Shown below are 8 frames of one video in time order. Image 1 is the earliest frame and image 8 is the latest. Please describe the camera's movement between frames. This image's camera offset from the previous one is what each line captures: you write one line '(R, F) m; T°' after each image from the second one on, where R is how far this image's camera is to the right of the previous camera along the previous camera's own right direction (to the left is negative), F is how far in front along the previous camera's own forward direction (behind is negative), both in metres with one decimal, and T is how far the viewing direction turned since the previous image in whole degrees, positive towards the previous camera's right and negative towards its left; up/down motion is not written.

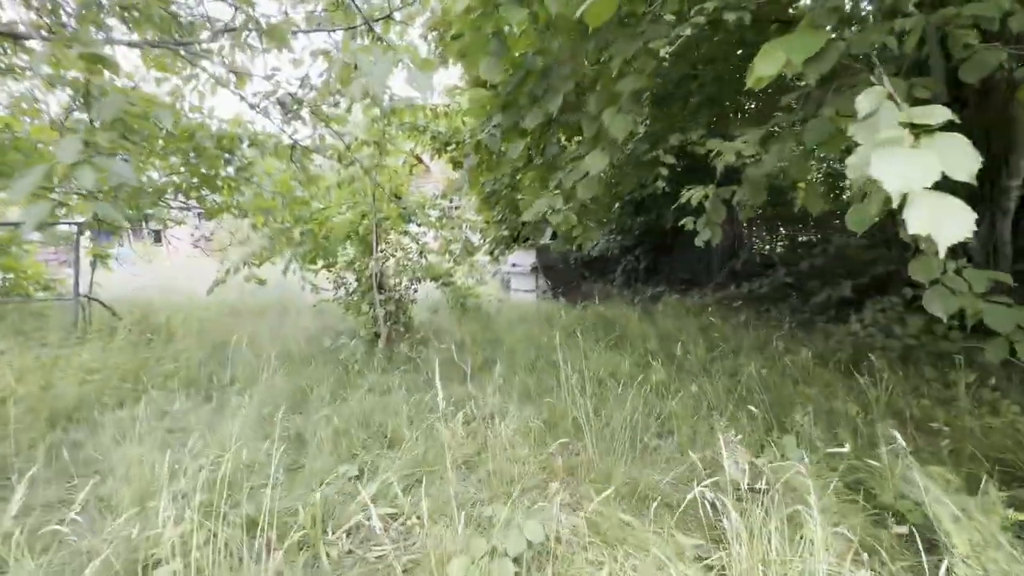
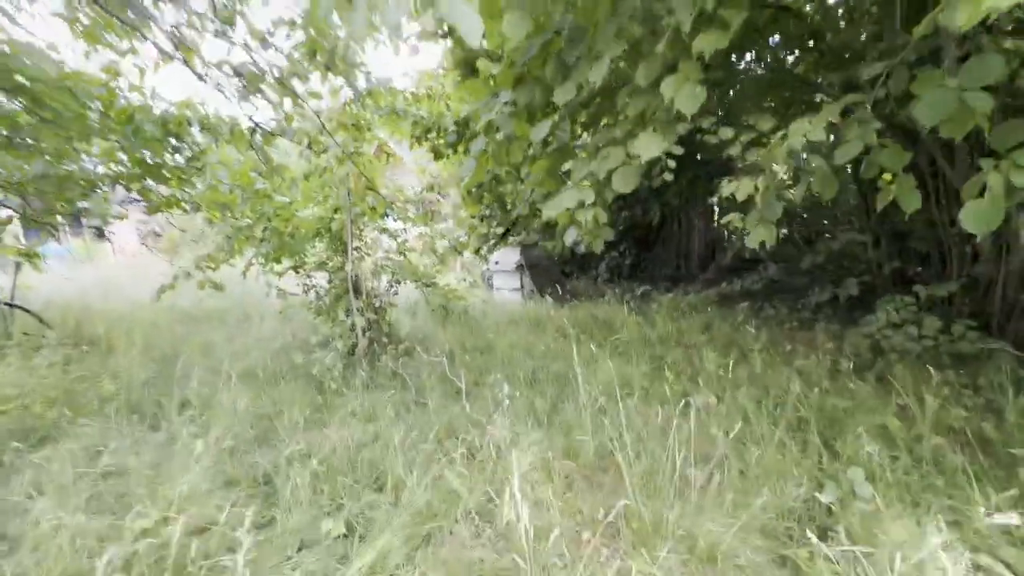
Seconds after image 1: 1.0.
(-0.2, +0.3) m; +4°
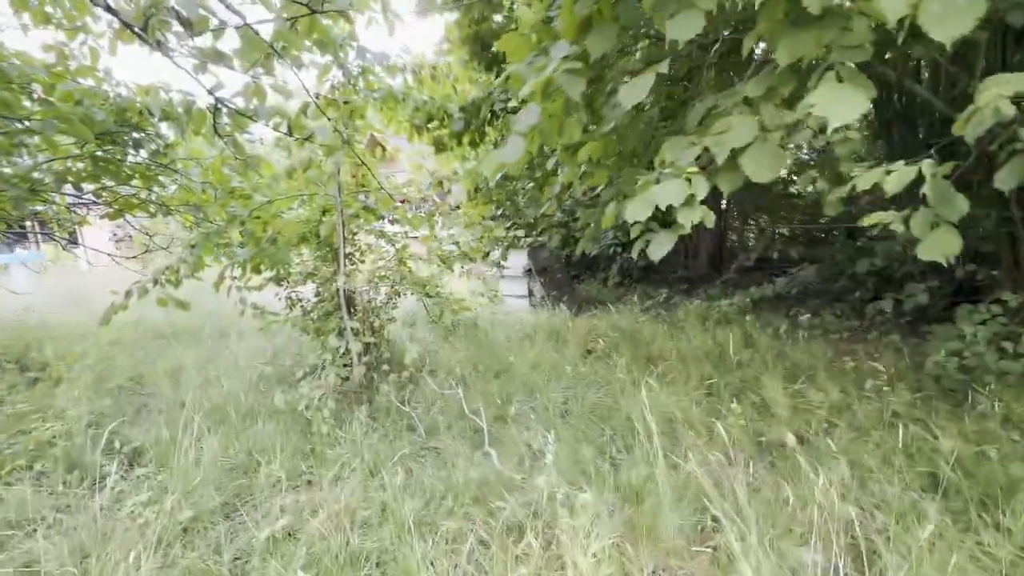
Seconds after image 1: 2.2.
(-0.2, +0.5) m; +1°
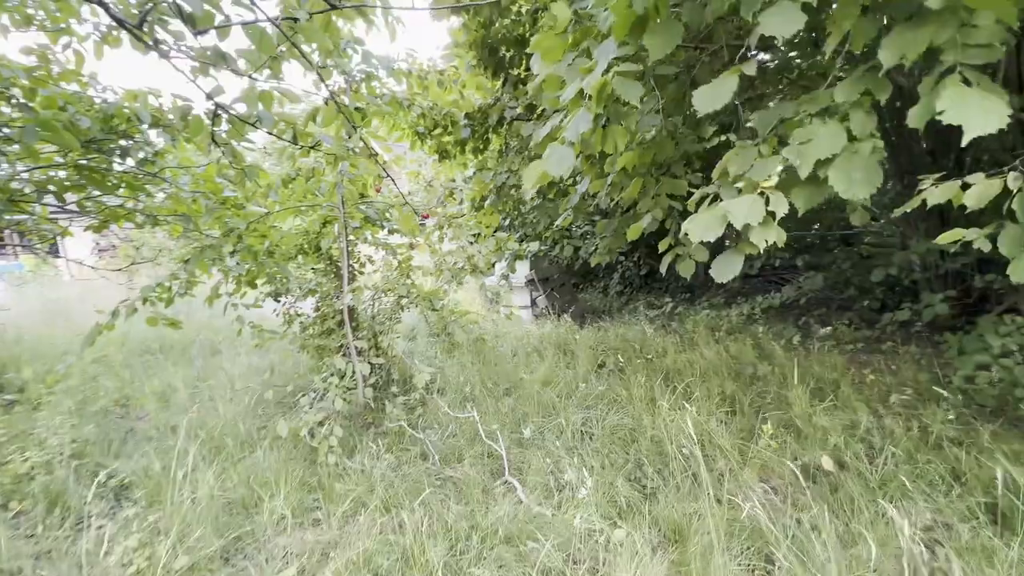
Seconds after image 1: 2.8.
(-0.1, +0.1) m; +1°
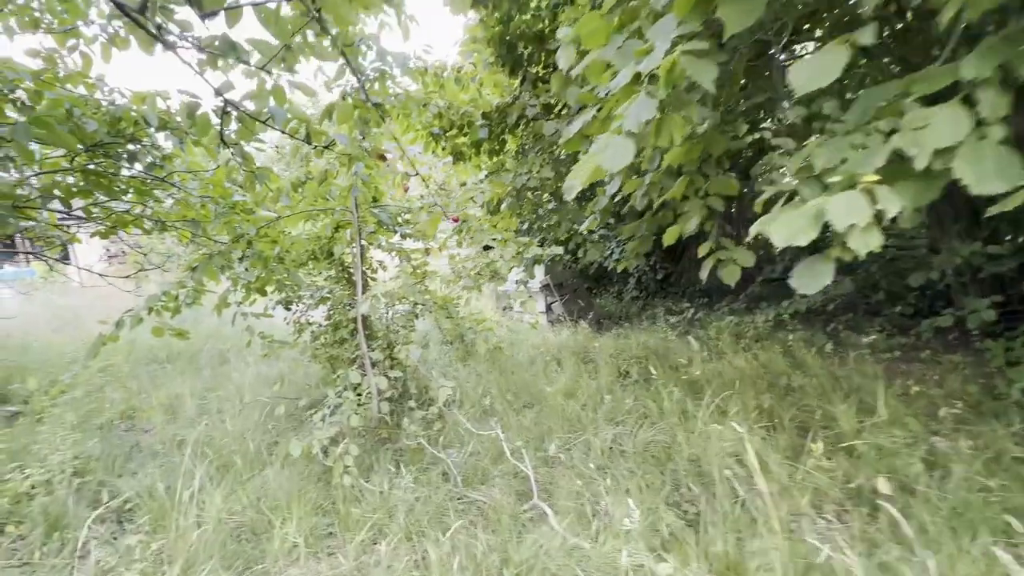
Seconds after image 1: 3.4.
(-0.1, +0.1) m; -1°
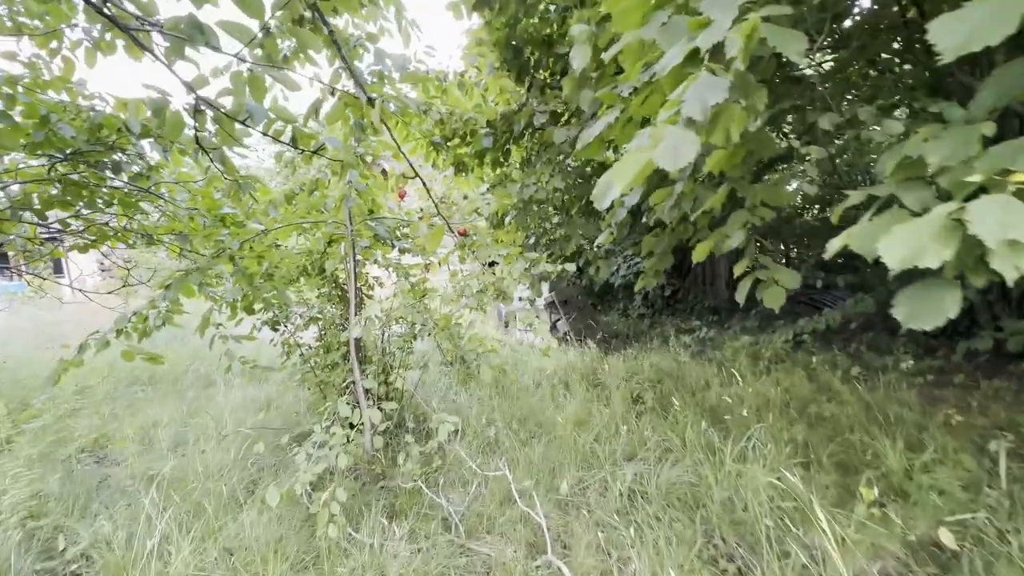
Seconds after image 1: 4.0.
(0.0, +0.2) m; 0°
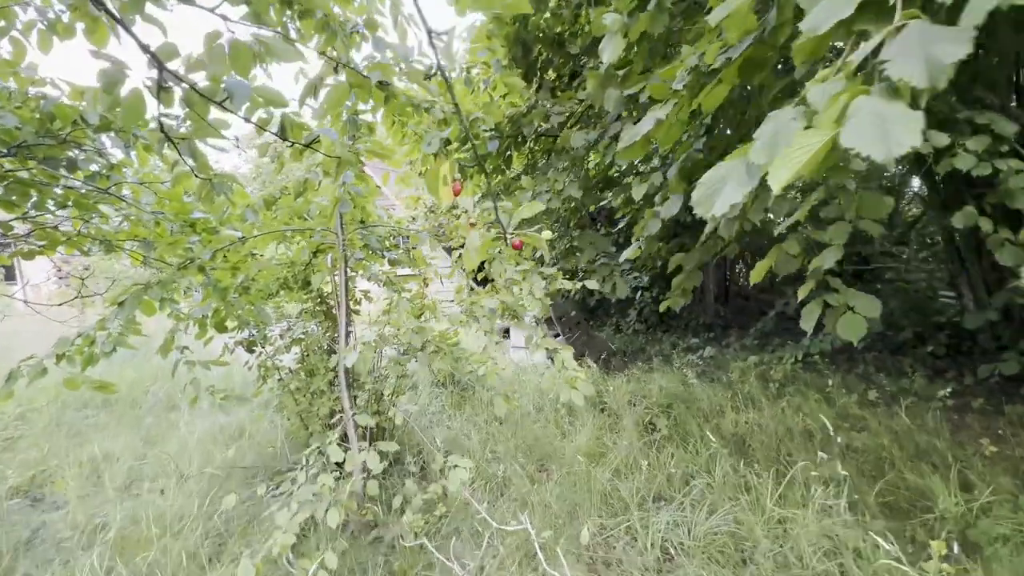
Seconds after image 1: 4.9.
(-0.2, +0.2) m; +3°
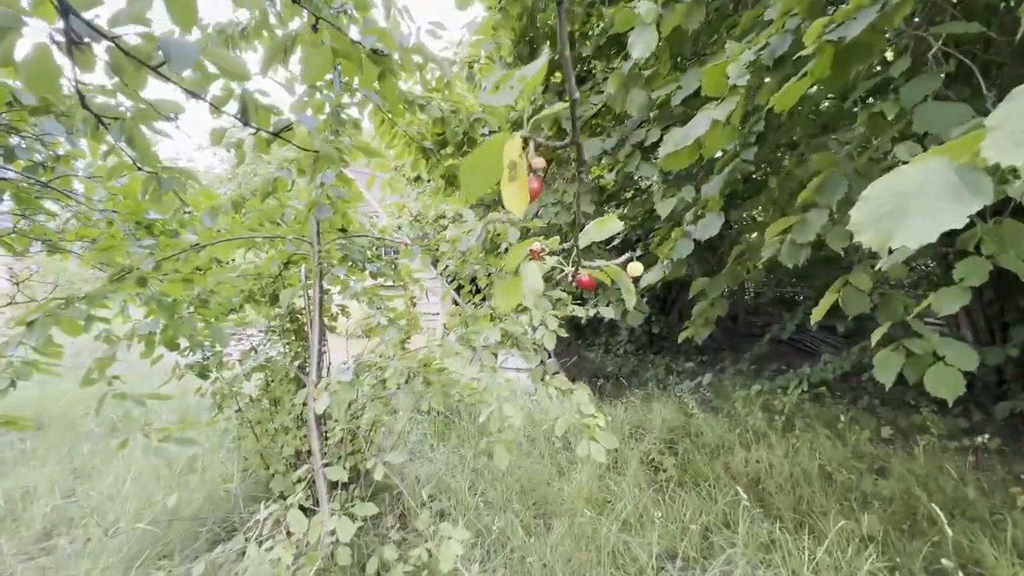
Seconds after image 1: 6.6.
(-0.1, +0.3) m; +3°
